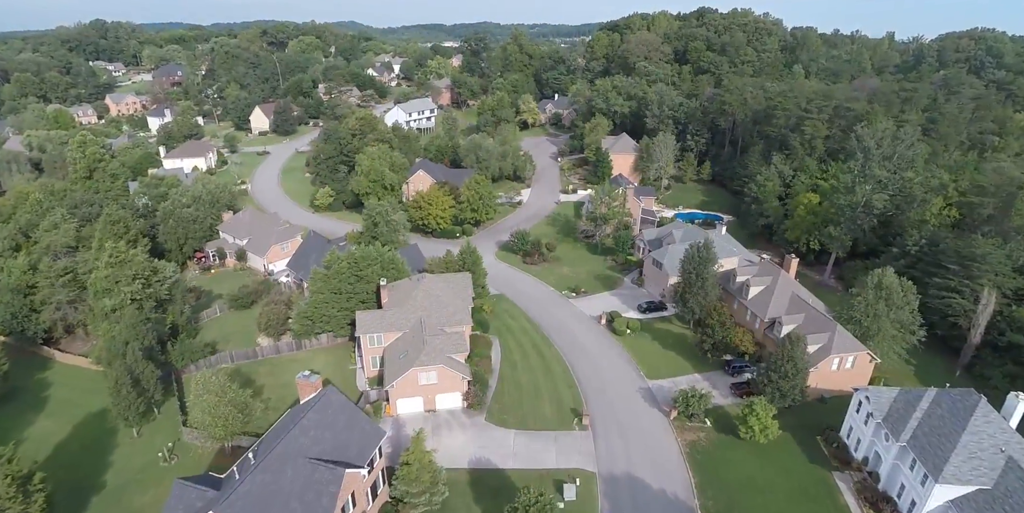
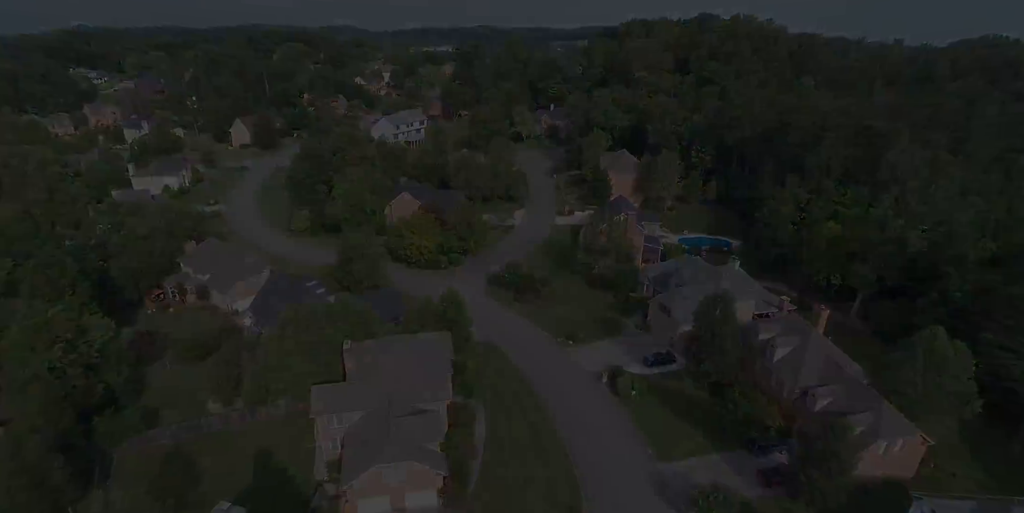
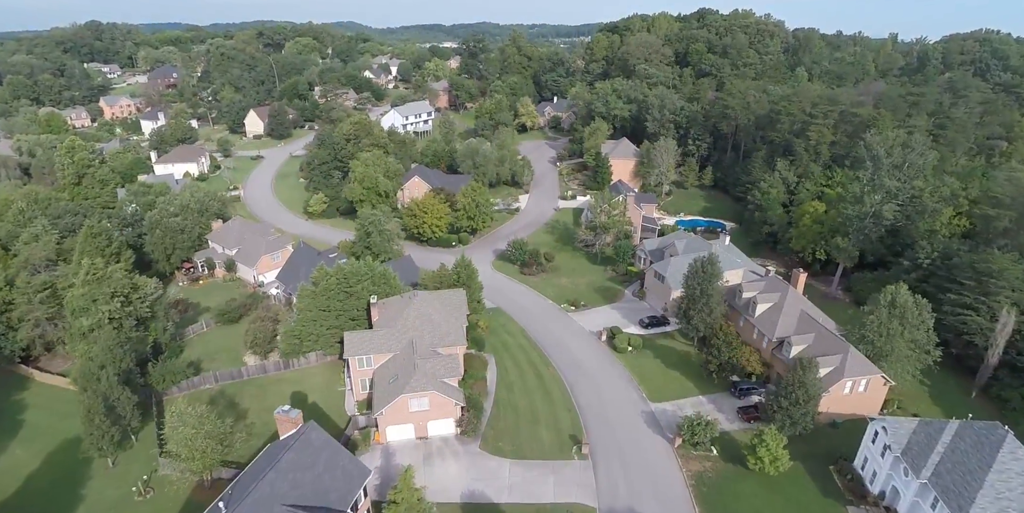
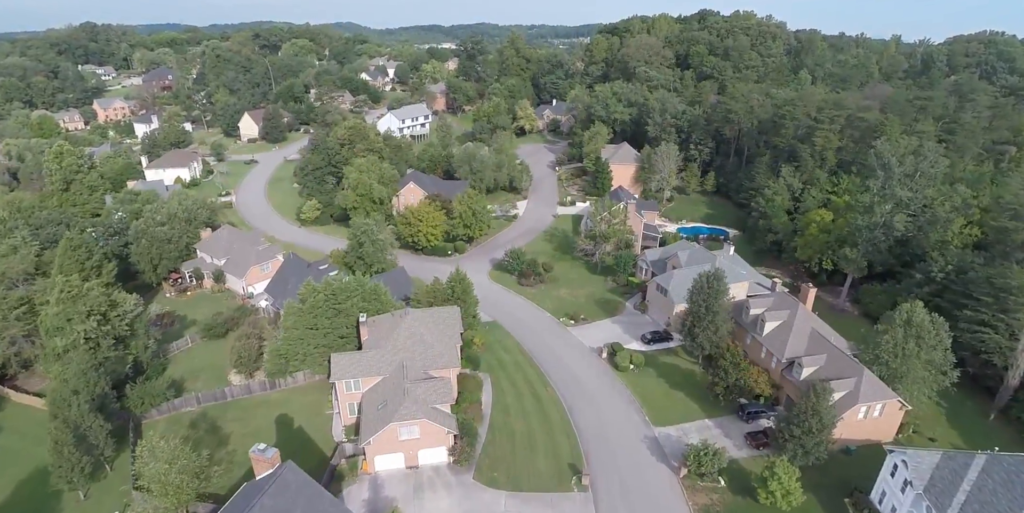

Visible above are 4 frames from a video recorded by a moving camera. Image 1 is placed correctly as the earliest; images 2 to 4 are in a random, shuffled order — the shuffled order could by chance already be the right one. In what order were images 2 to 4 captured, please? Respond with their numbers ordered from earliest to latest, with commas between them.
3, 4, 2
